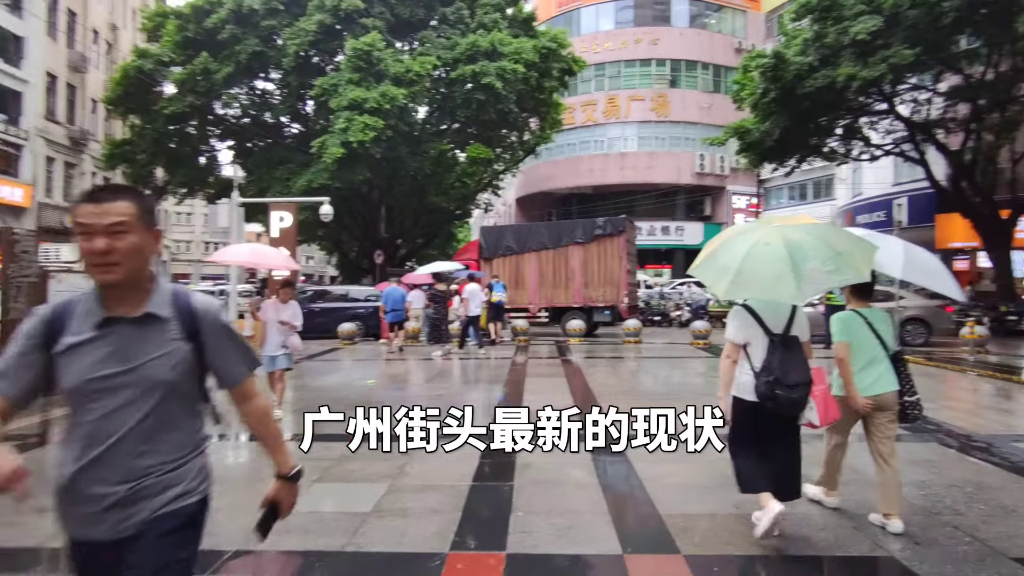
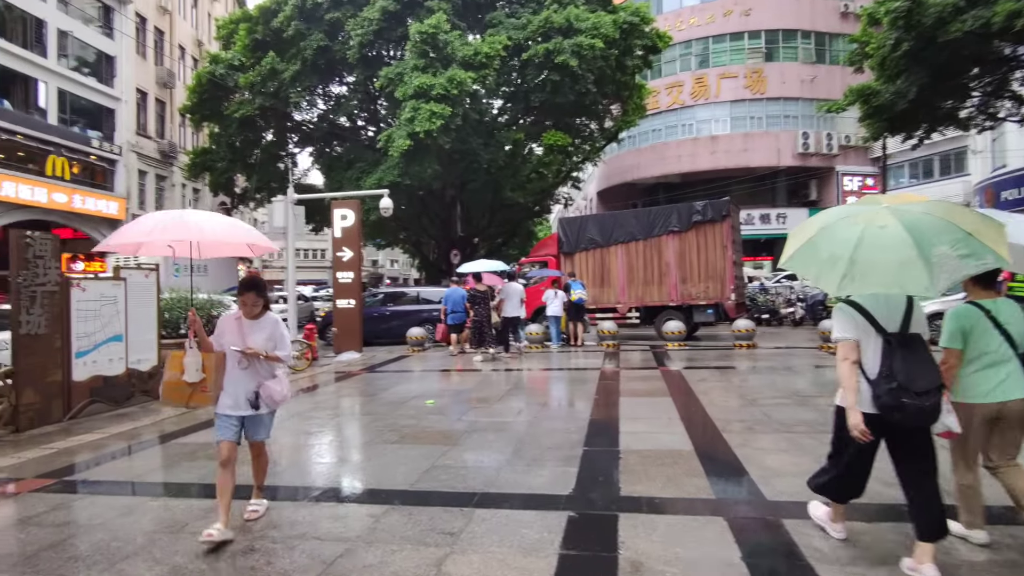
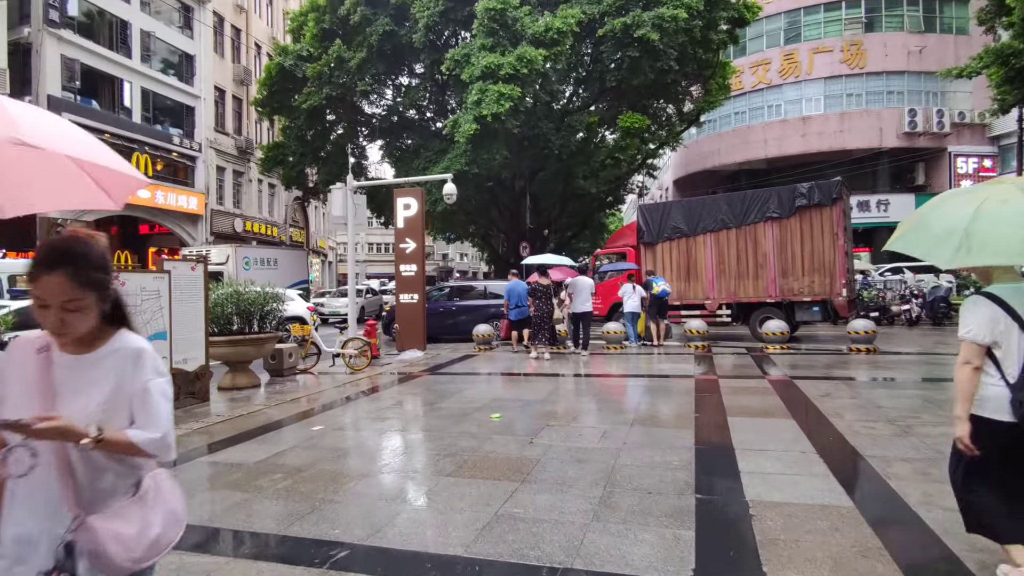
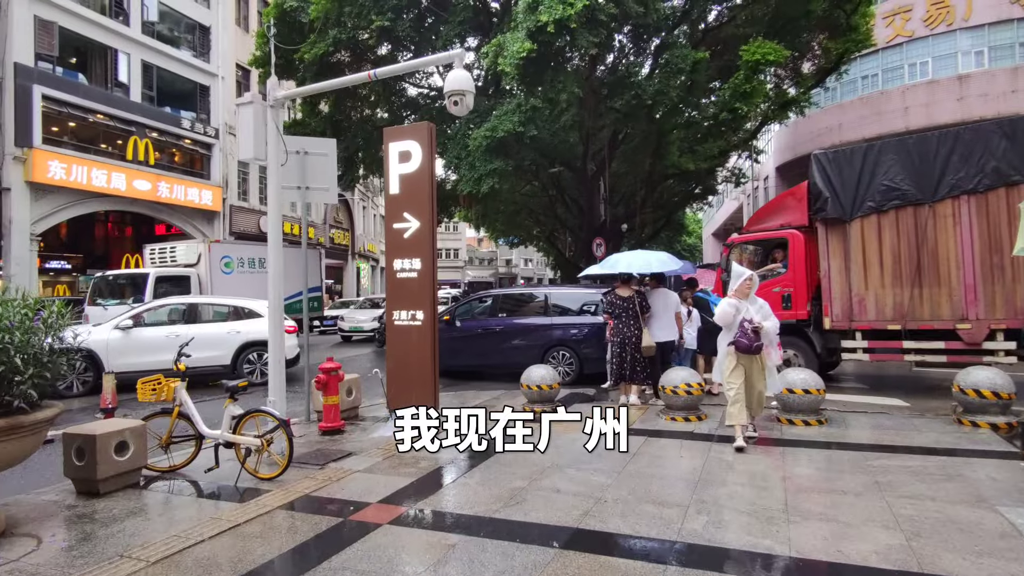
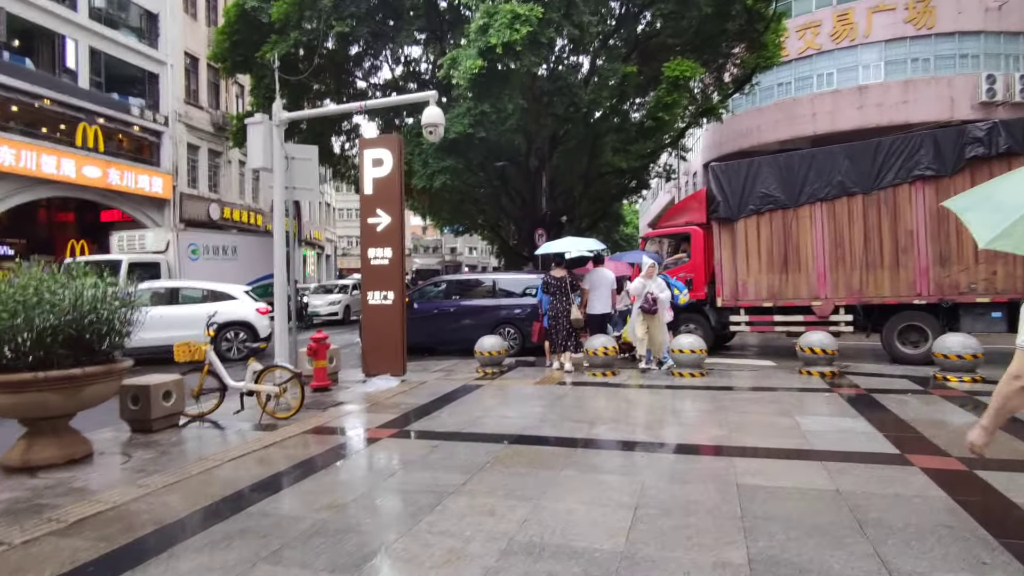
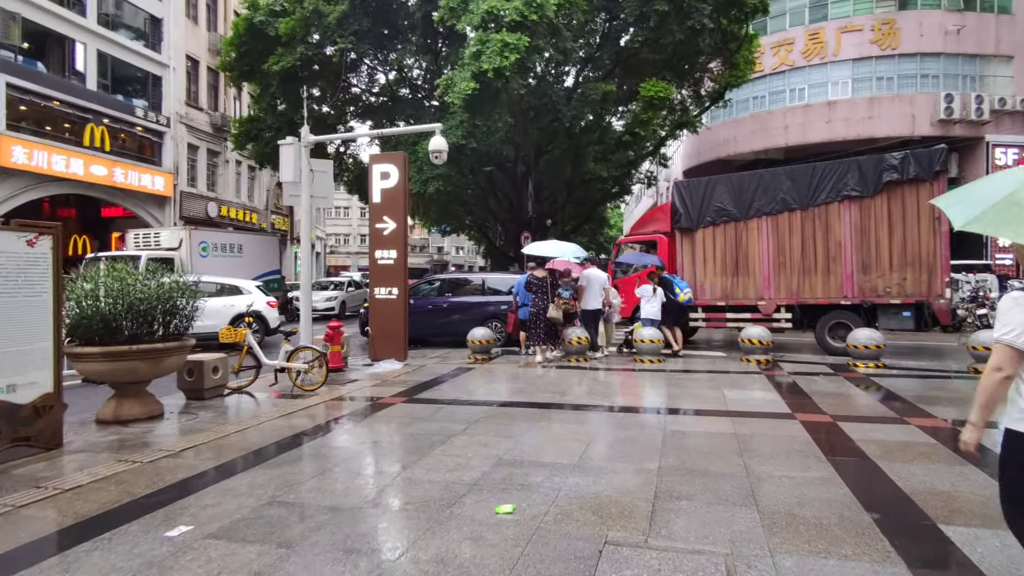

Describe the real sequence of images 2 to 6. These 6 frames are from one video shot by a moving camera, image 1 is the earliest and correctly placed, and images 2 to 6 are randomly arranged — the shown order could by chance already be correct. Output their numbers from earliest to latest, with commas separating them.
2, 3, 6, 5, 4
